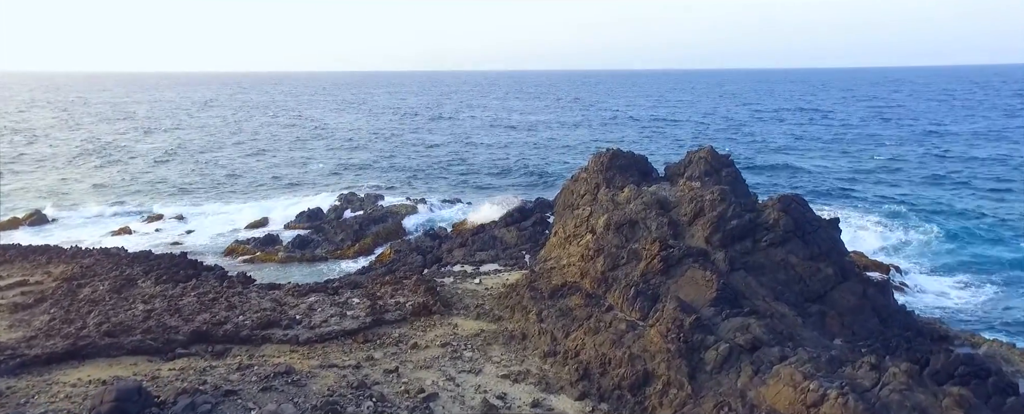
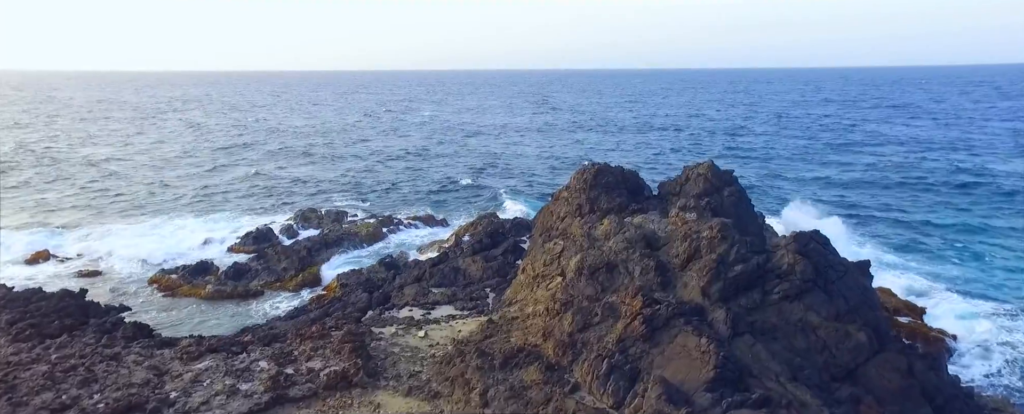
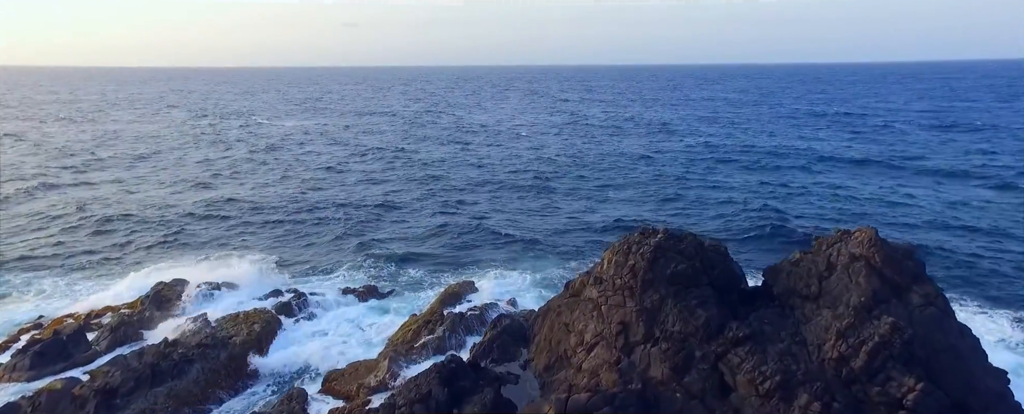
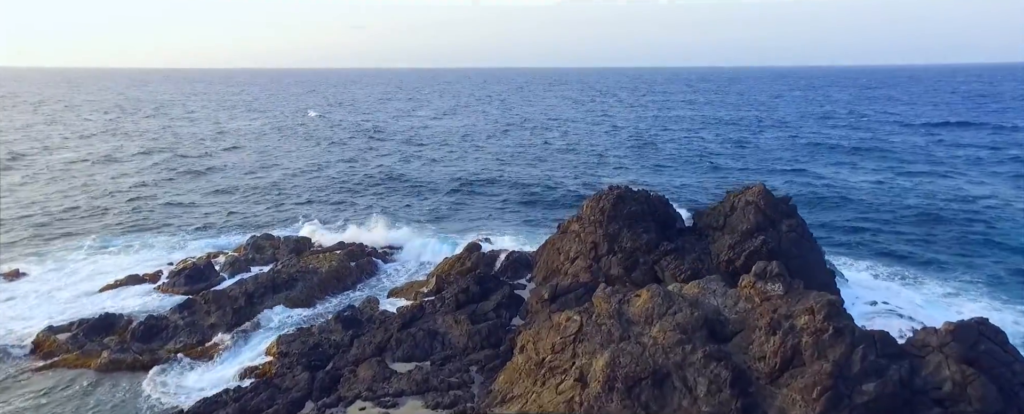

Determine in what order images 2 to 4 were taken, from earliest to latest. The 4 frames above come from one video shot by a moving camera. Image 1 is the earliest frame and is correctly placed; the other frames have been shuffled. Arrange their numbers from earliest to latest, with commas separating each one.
2, 4, 3
